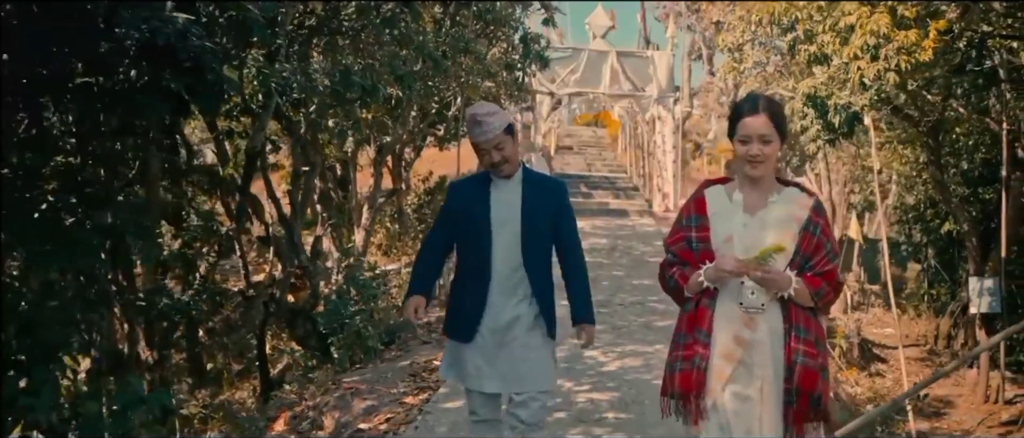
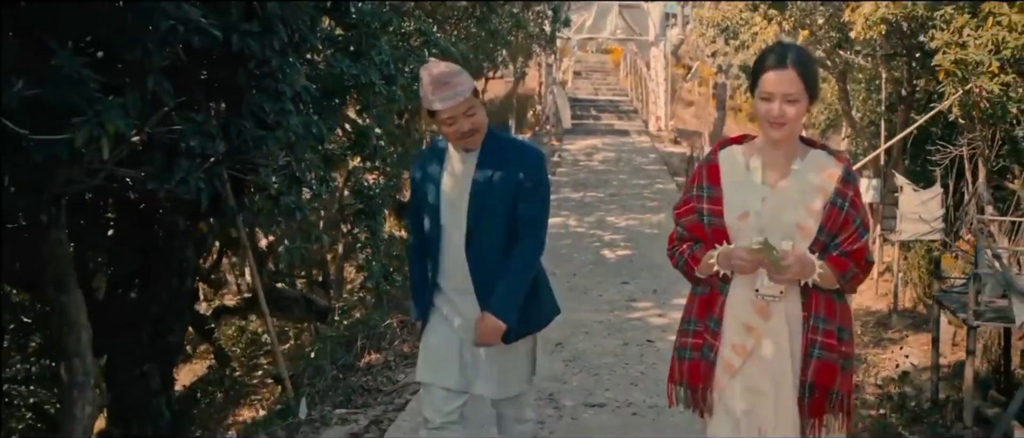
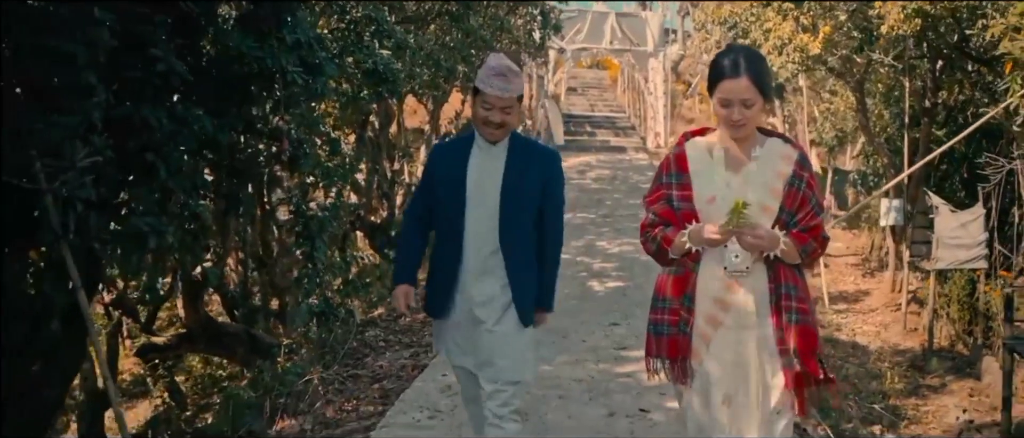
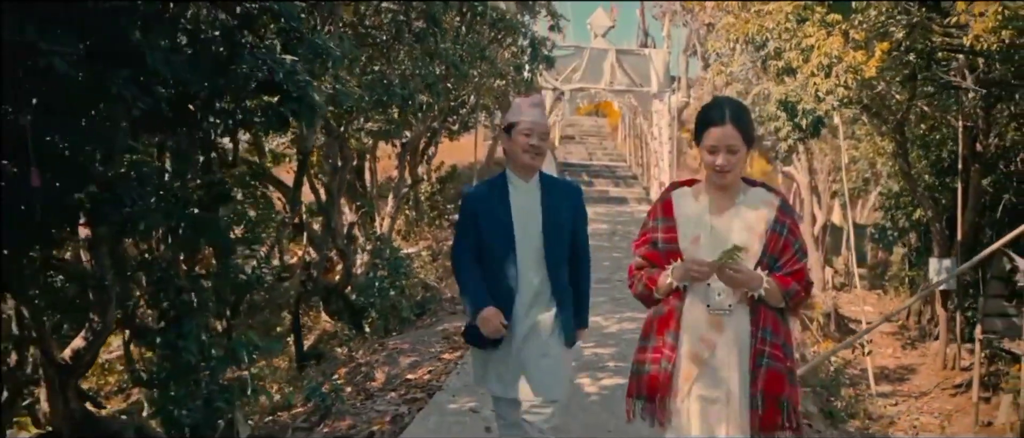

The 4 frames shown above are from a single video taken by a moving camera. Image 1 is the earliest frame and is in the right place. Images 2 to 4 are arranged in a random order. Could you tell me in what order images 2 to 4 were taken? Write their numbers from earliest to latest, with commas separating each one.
4, 3, 2
